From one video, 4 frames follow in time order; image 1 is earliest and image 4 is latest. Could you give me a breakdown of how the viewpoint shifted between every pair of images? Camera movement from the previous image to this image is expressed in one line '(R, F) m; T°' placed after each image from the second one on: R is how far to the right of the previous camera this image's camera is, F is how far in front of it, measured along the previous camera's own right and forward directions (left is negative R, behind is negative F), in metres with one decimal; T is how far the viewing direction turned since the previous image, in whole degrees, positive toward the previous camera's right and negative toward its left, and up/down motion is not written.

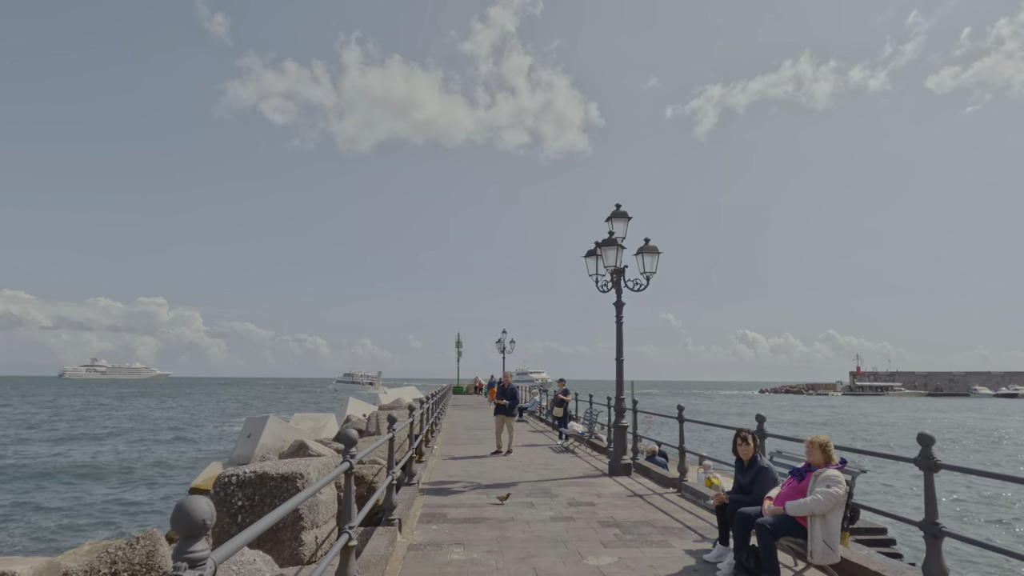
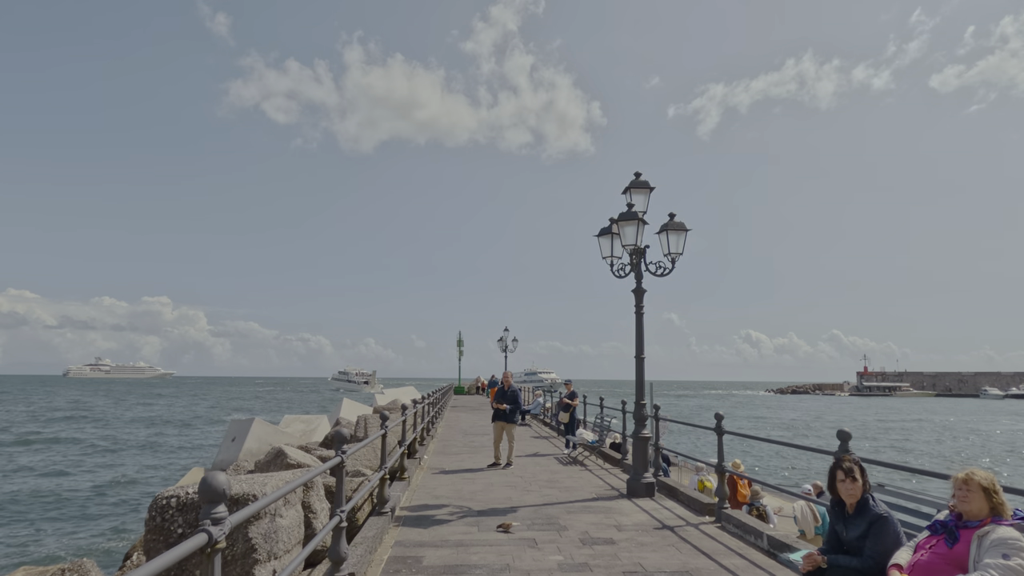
(0.0, +1.7) m; 0°
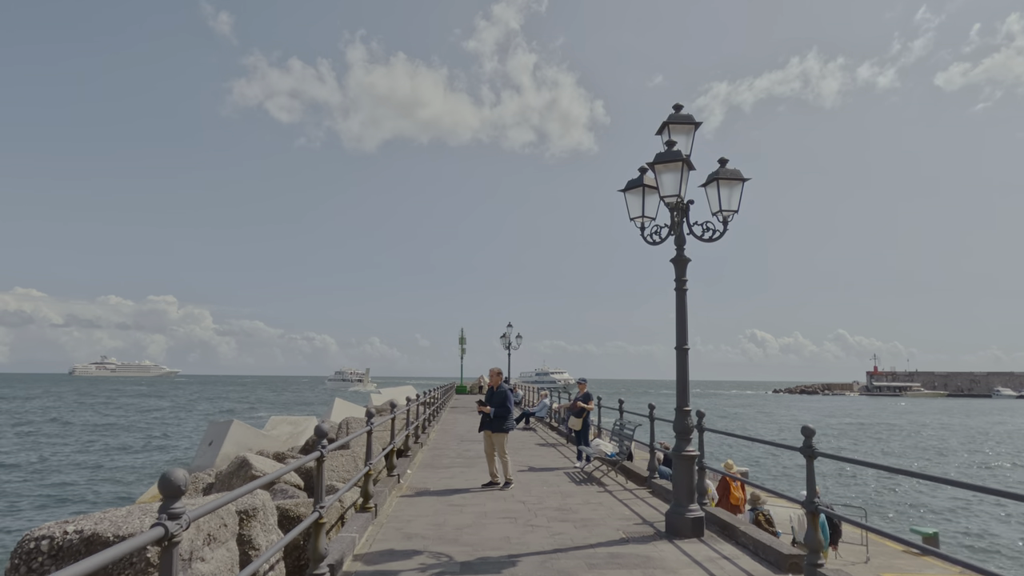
(0.0, +2.1) m; 0°
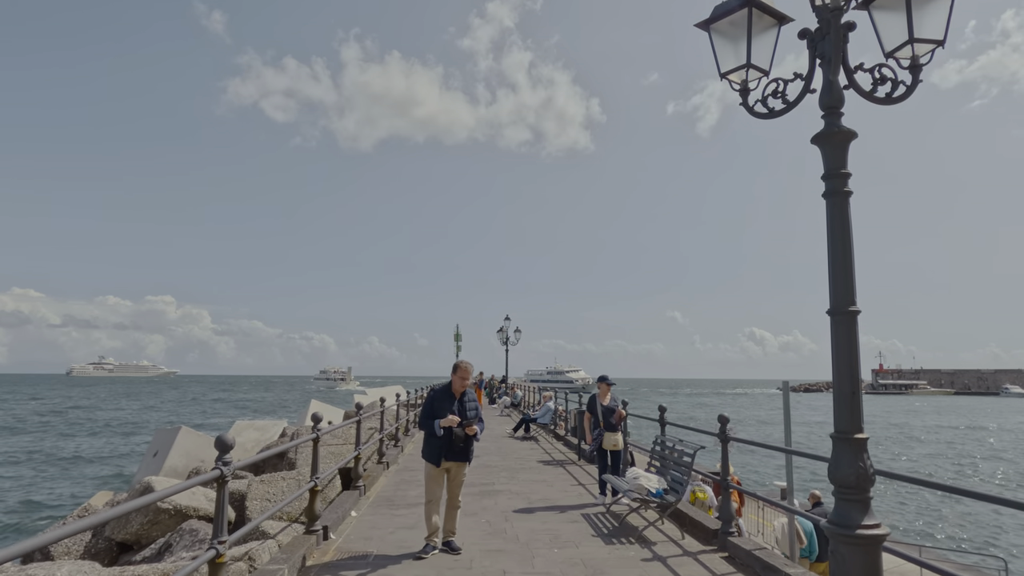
(0.0, +3.3) m; 0°
